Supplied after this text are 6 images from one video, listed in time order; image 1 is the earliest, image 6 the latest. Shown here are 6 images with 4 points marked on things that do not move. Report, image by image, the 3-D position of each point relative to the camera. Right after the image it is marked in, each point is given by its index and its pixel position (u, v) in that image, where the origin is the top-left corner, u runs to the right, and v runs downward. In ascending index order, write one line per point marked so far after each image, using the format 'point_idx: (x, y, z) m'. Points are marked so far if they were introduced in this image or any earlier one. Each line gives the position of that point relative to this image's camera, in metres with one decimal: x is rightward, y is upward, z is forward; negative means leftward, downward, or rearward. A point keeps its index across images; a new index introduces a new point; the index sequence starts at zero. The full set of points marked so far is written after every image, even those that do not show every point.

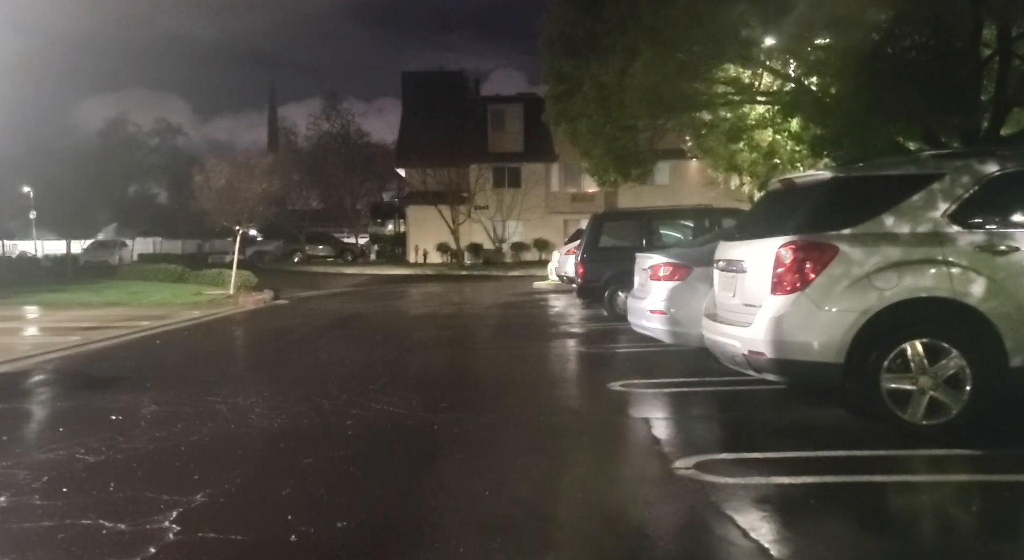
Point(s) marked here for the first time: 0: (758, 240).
0: (+2.0, +0.3, +6.2) m
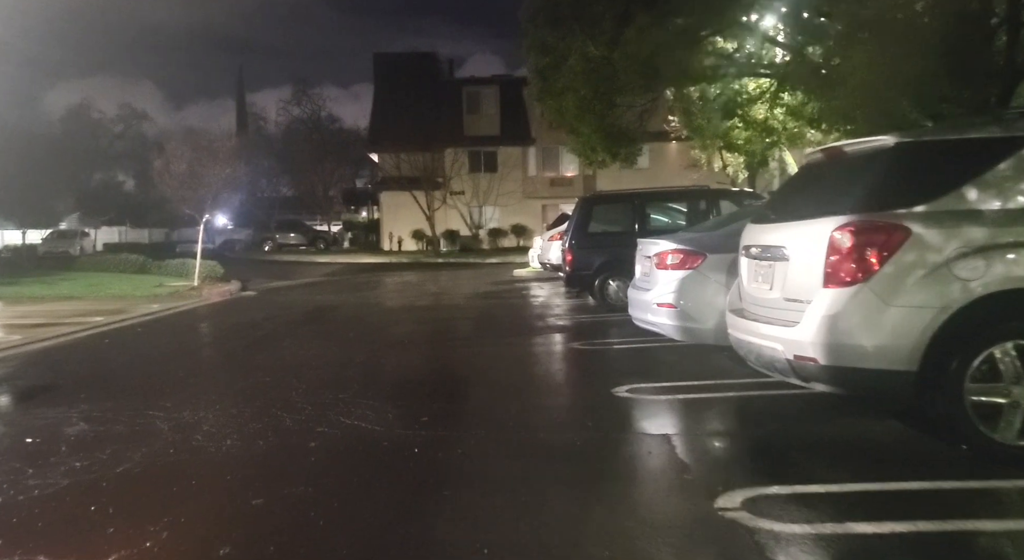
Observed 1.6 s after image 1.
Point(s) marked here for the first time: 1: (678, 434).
0: (+2.0, +0.4, +5.2) m
1: (+1.4, -1.3, +6.1) m
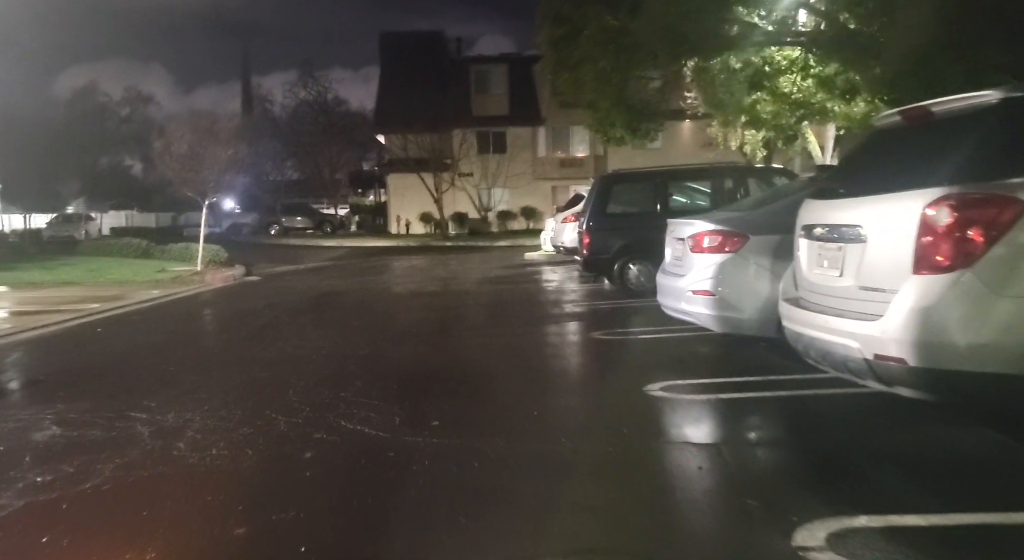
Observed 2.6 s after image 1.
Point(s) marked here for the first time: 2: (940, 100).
0: (+2.2, +0.5, +4.4) m
1: (+1.5, -1.2, +5.3) m
2: (+2.6, +1.1, +4.5) m
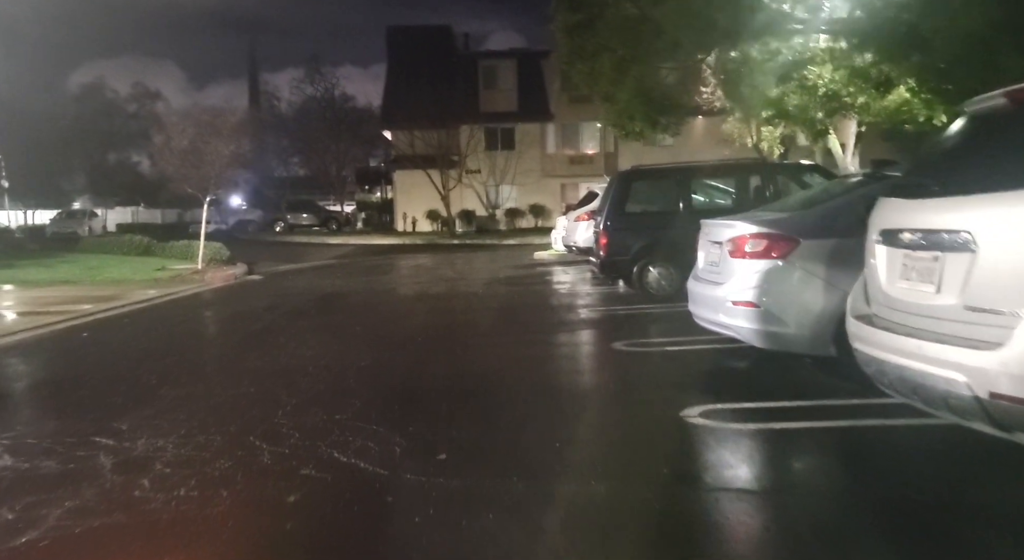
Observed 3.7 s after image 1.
0: (+2.3, +0.4, +3.5) m
1: (+1.6, -1.2, +4.5) m
2: (+2.7, +1.0, +3.6) m
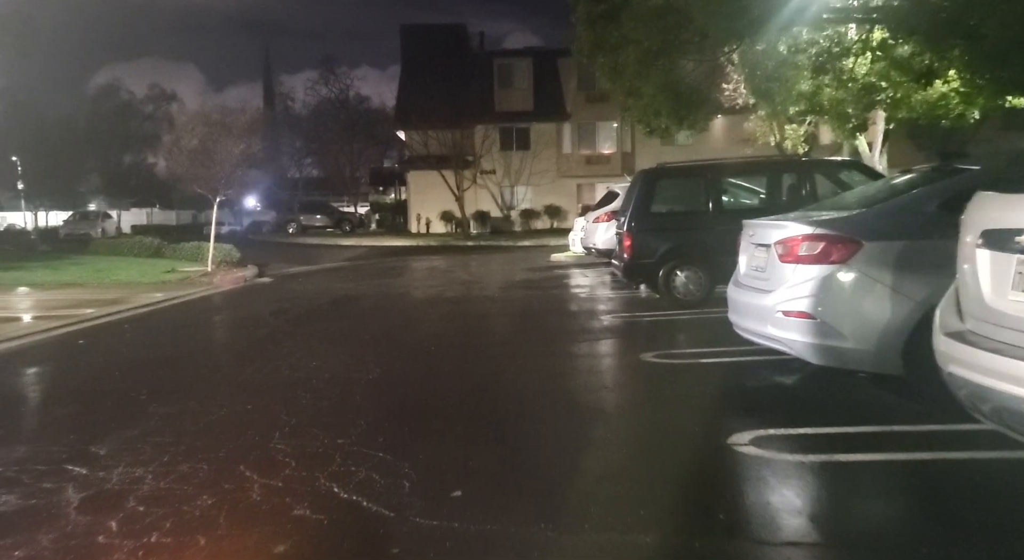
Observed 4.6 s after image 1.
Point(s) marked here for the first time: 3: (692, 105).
0: (+2.4, +0.4, +2.8) m
1: (+1.8, -1.3, +3.8) m
2: (+2.8, +0.9, +2.9) m
3: (+3.5, +3.4, +14.4) m
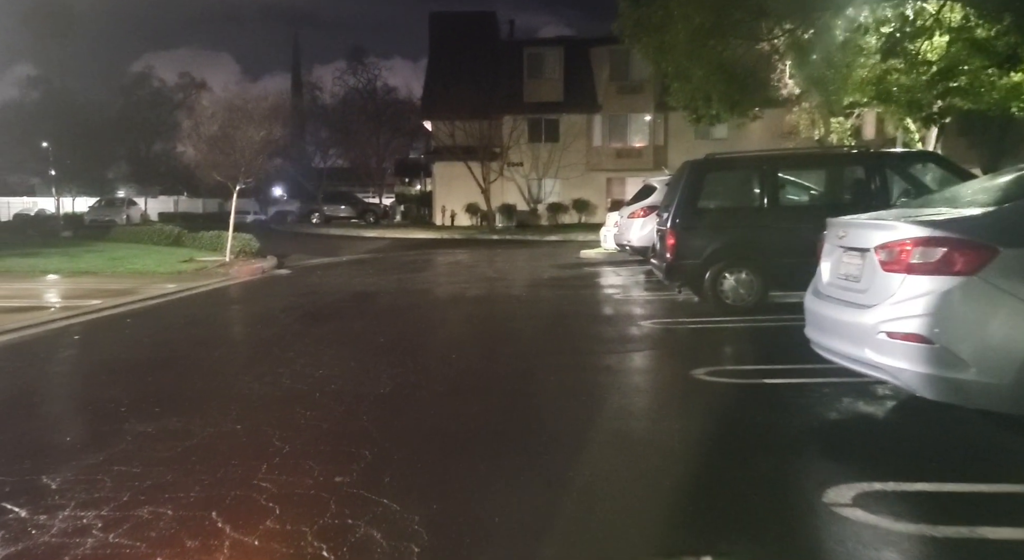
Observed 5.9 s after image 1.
0: (+2.6, +0.2, +1.7) m
1: (+1.9, -1.4, +2.7) m
2: (+3.0, +0.8, +1.8) m
3: (+4.0, +3.3, +13.3) m
